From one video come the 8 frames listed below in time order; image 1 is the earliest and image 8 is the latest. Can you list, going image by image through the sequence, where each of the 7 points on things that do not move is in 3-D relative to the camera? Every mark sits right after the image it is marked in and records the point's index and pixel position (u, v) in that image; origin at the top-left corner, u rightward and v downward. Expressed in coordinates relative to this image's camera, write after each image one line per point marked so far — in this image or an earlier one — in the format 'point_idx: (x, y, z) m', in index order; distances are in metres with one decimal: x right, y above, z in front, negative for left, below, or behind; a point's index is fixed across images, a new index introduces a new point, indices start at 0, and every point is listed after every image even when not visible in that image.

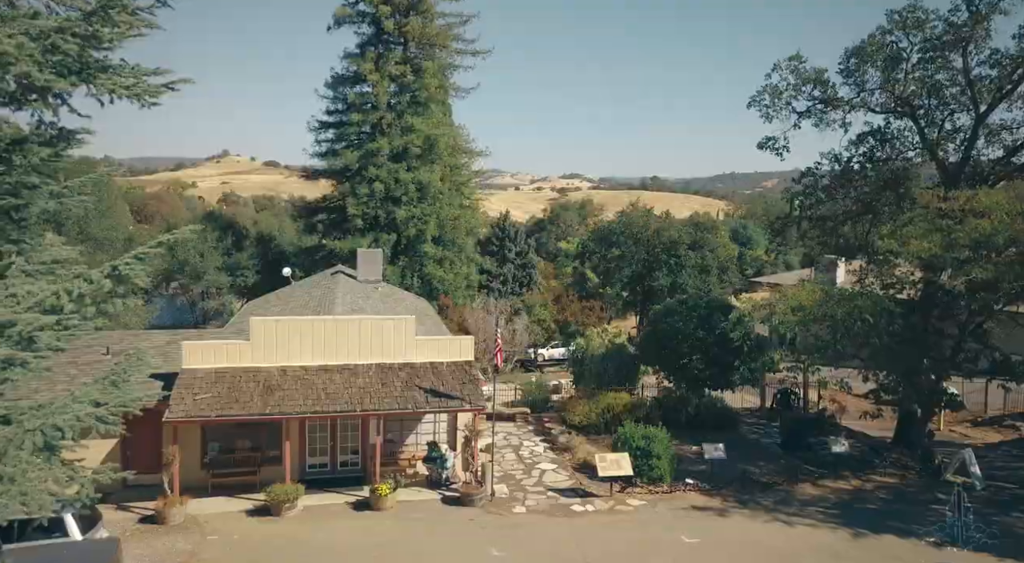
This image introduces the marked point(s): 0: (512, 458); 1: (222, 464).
0: (0.0, -4.5, +18.1) m
1: (-6.4, -4.0, +15.5) m
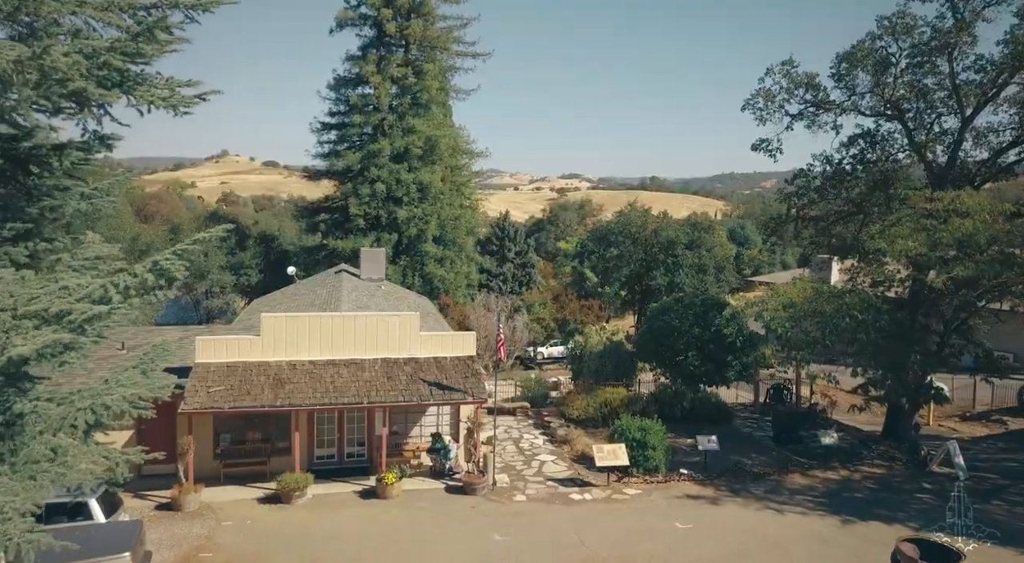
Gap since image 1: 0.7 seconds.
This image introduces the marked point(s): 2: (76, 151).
0: (0.0, -4.4, +18.7) m
1: (-6.4, -4.0, +16.1) m
2: (-5.1, +1.5, +8.1) m
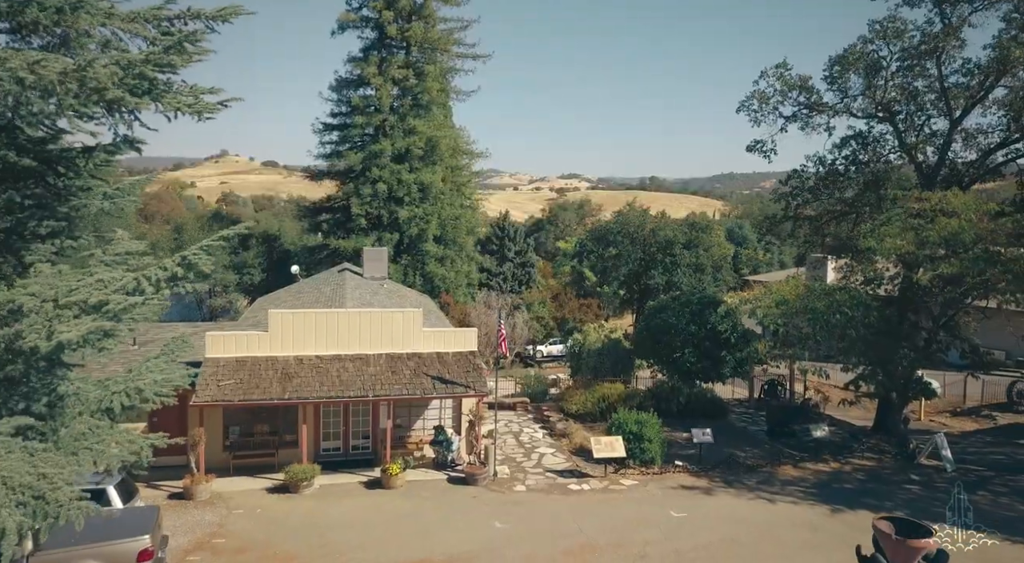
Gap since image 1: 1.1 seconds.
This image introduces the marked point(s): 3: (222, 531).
0: (0.0, -4.4, +19.2) m
1: (-6.4, -3.9, +16.7) m
2: (-5.1, +1.6, +8.6) m
3: (-5.5, -4.8, +13.6) m
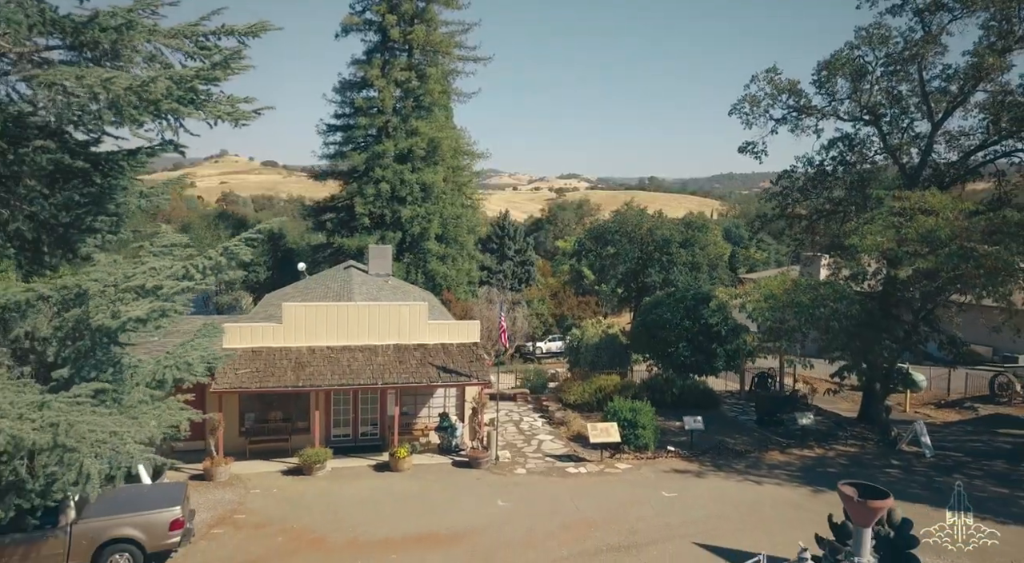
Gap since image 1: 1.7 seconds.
0: (0.0, -4.2, +20.2) m
1: (-6.3, -3.8, +17.6) m
2: (-5.0, +1.7, +9.6) m
3: (-5.5, -4.7, +14.5) m
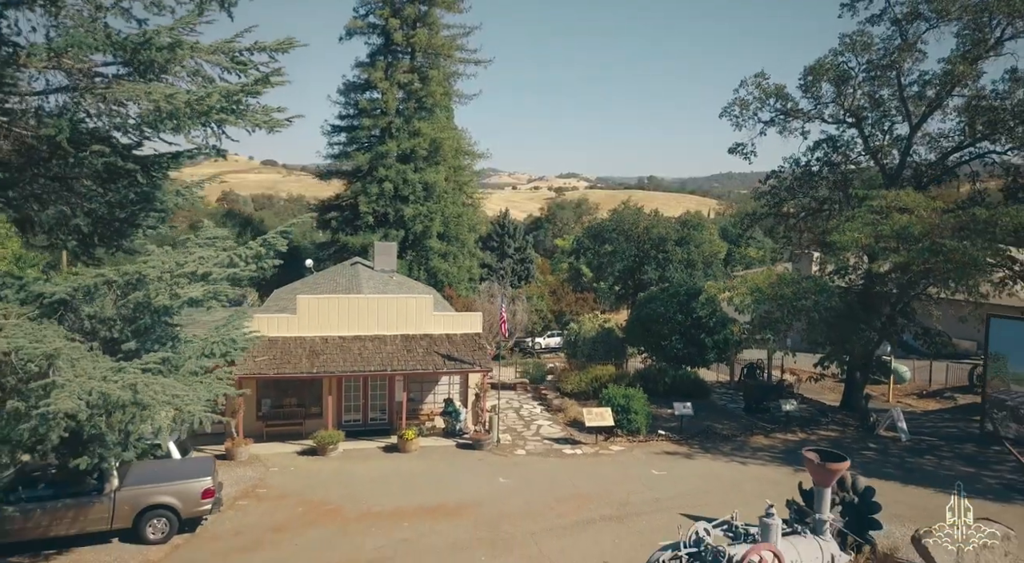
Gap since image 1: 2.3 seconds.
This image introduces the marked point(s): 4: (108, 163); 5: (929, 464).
0: (0.0, -4.1, +21.3) m
1: (-6.3, -3.6, +18.8) m
2: (-5.0, +1.9, +10.7) m
3: (-5.5, -4.5, +15.7) m
4: (-5.8, +1.7, +10.0) m
5: (+10.8, -4.7, +18.2) m
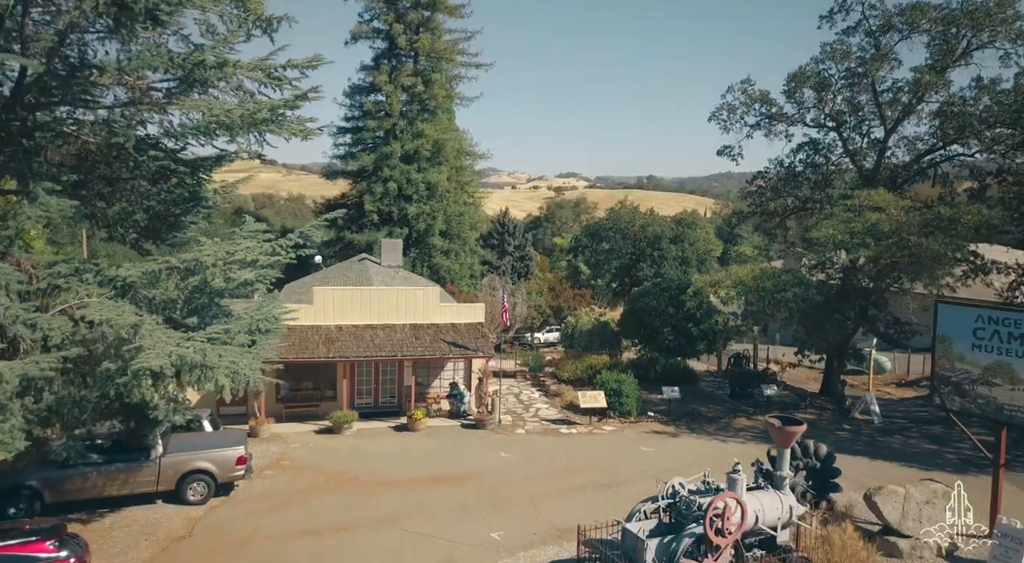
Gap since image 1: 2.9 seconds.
0: (+0.1, -3.9, +22.9) m
1: (-6.3, -3.4, +20.3) m
2: (-5.0, +2.1, +12.3) m
3: (-5.5, -4.3, +17.2) m
4: (-5.7, +1.9, +11.6) m
5: (+10.8, -4.5, +19.7) m
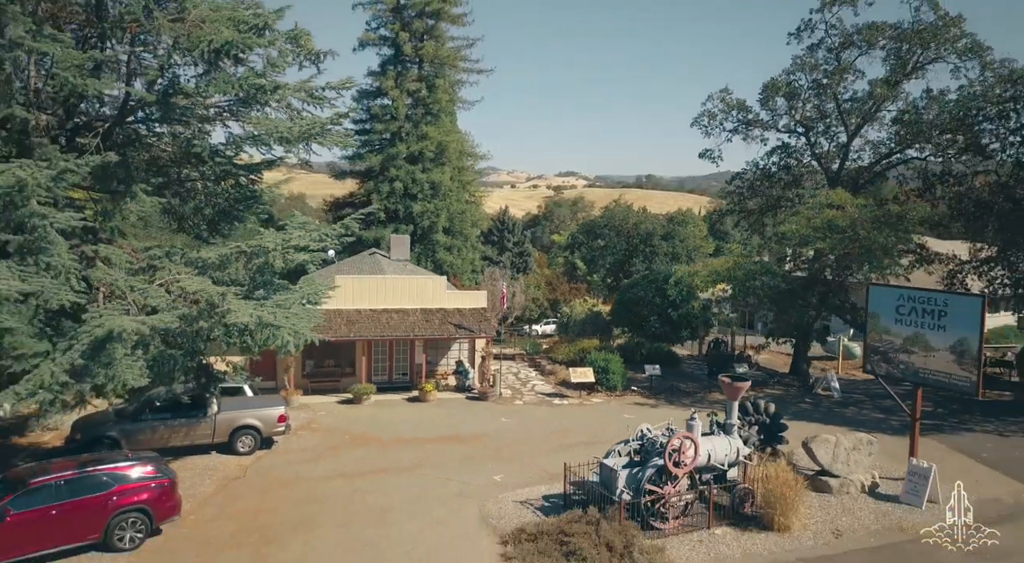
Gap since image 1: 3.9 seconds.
0: (0.0, -3.5, +25.5) m
1: (-6.4, -3.0, +22.9) m
2: (-5.0, +2.4, +14.9) m
3: (-5.5, -3.9, +19.8) m
4: (-5.8, +2.2, +14.2) m
5: (+10.7, -4.2, +22.4) m
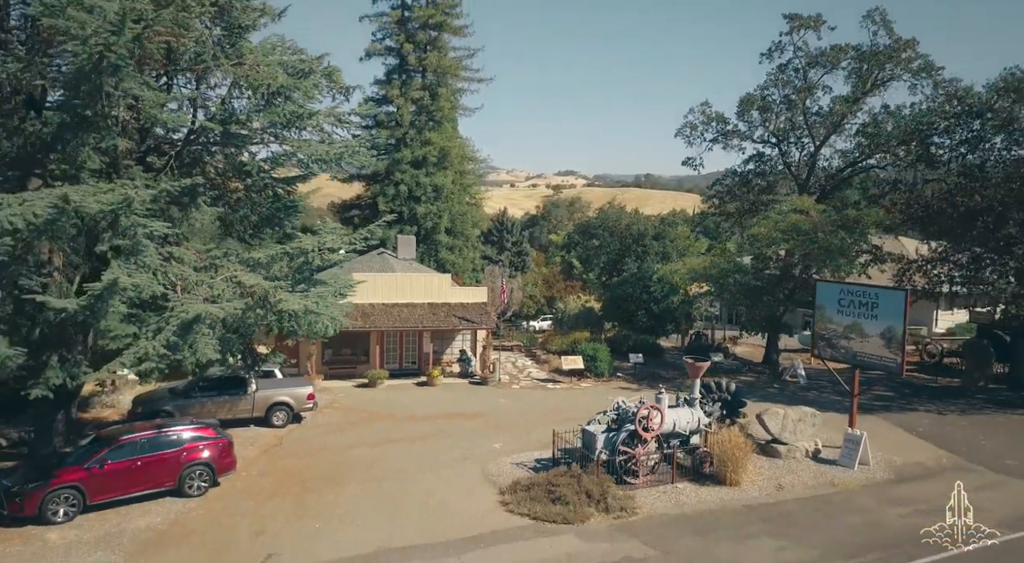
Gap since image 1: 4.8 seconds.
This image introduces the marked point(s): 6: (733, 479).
0: (-0.1, -3.4, +28.2) m
1: (-6.4, -2.9, +25.6) m
2: (-5.1, +2.5, +17.6) m
3: (-5.6, -3.8, +22.5) m
4: (-5.8, +2.3, +16.9) m
5: (+10.7, -4.1, +25.1) m
6: (+5.0, -4.4, +15.9) m
